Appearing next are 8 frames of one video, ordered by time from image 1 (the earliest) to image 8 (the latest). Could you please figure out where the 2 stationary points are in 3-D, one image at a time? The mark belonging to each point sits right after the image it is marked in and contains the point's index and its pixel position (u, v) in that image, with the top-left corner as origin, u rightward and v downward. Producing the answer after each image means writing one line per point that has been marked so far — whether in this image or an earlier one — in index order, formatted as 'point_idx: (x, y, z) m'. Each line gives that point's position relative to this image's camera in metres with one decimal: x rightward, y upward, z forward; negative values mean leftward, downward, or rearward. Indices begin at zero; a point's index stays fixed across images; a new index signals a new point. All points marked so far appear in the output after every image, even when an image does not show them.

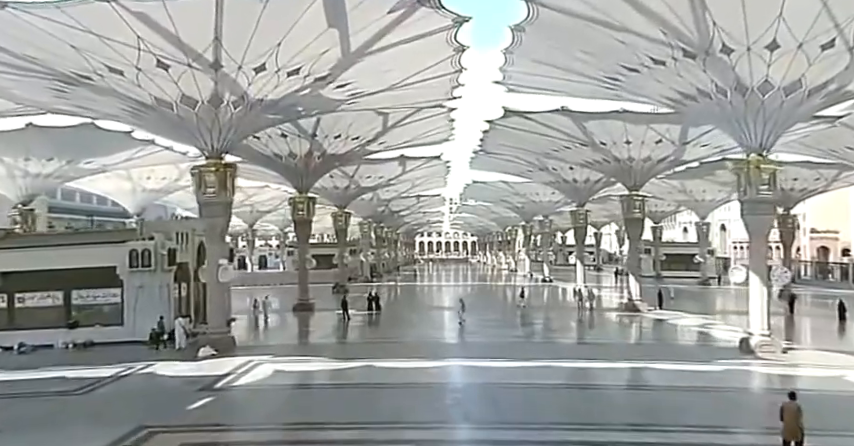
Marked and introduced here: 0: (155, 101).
0: (-6.5, +2.9, +15.3) m
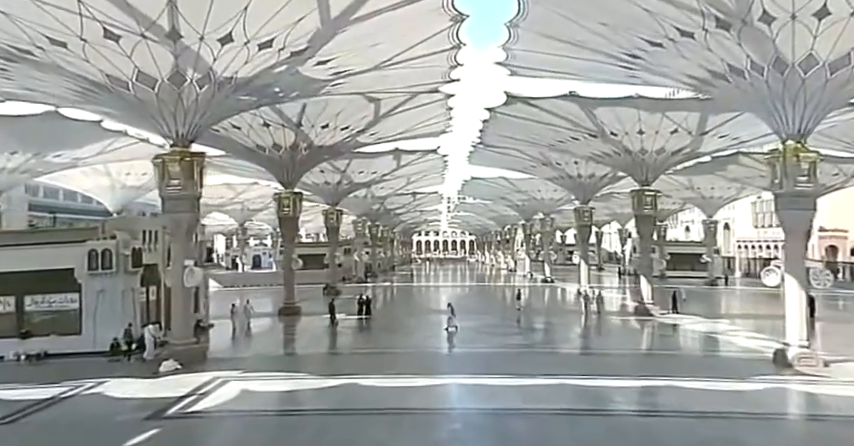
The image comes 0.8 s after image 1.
0: (-6.6, +3.0, +13.3) m
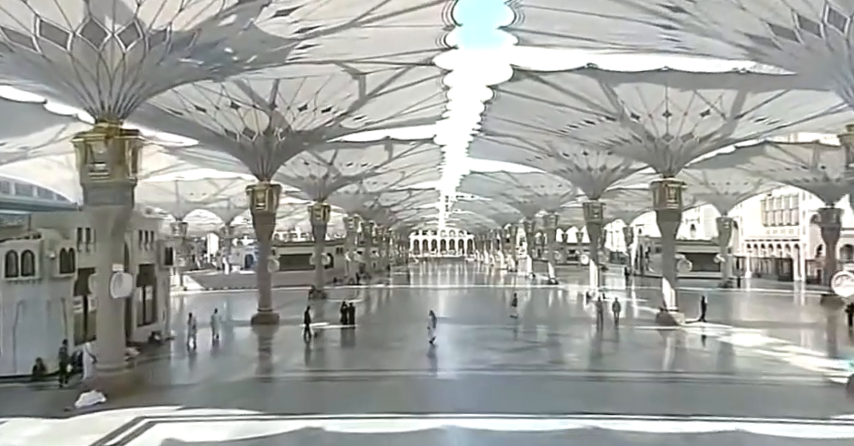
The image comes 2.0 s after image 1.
0: (-6.8, +3.1, +10.3) m
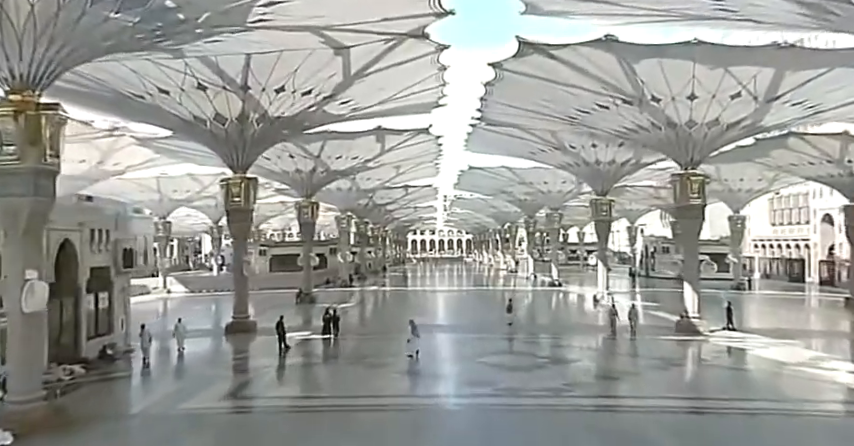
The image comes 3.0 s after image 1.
0: (-6.9, +3.1, +8.1) m
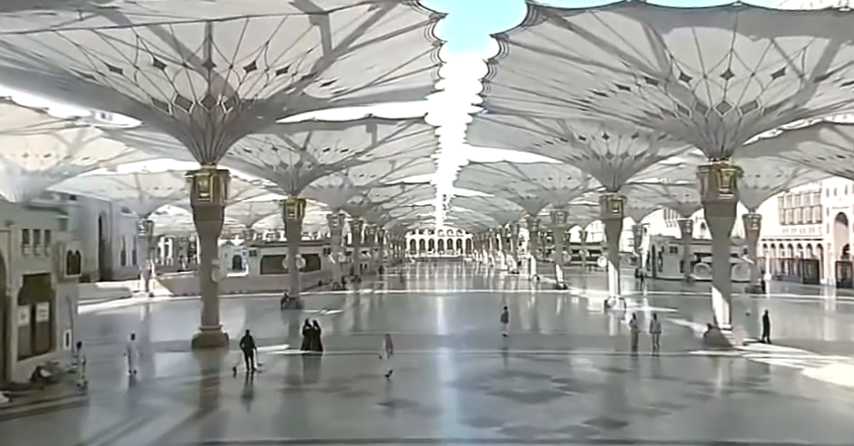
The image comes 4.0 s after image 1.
0: (-7.1, +3.2, +5.8) m
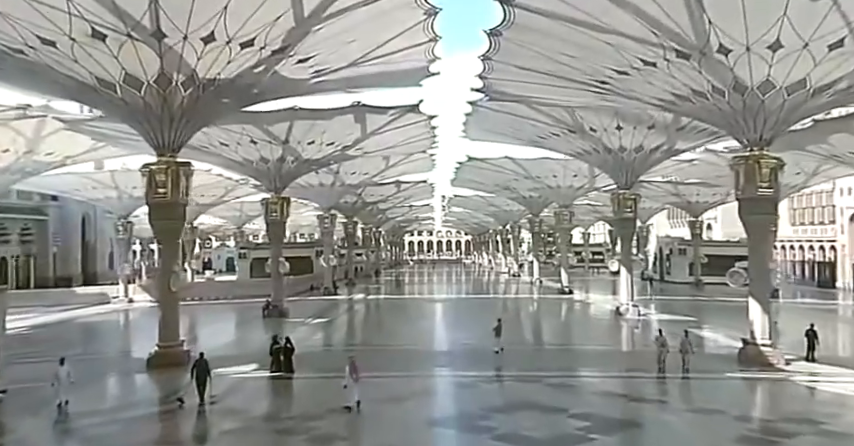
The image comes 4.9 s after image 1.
0: (-7.2, +3.2, +3.5) m
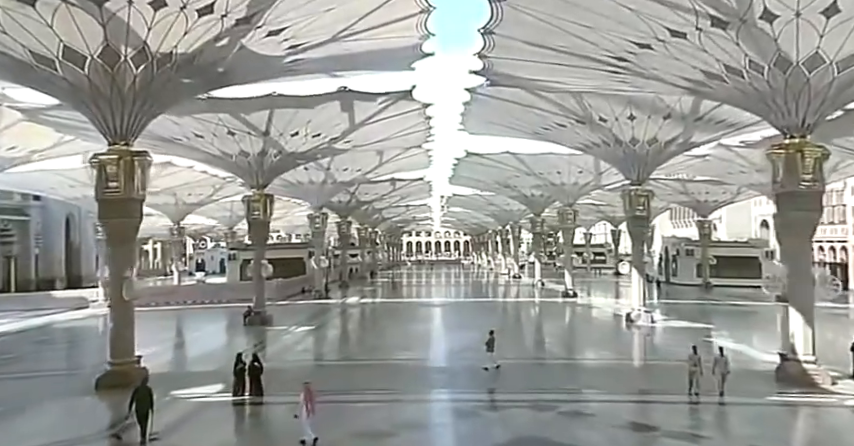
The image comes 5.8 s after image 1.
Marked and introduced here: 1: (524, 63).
0: (-7.4, +3.2, +1.5) m
1: (+2.2, +3.7, +14.4) m
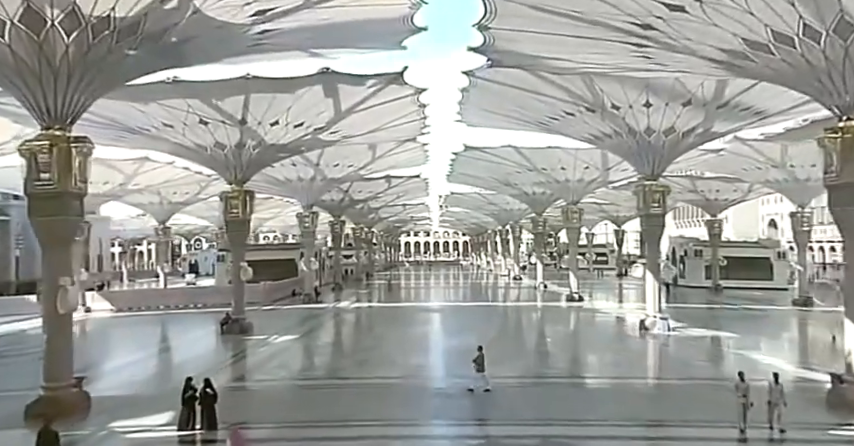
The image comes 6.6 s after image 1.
0: (-7.5, +3.2, -0.4) m
1: (+2.1, +3.7, +12.4) m
